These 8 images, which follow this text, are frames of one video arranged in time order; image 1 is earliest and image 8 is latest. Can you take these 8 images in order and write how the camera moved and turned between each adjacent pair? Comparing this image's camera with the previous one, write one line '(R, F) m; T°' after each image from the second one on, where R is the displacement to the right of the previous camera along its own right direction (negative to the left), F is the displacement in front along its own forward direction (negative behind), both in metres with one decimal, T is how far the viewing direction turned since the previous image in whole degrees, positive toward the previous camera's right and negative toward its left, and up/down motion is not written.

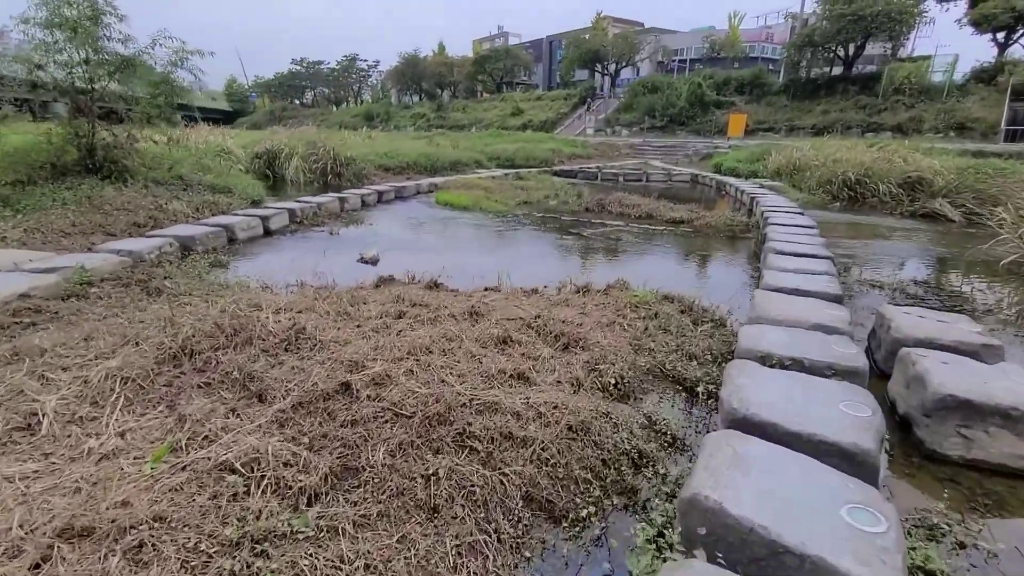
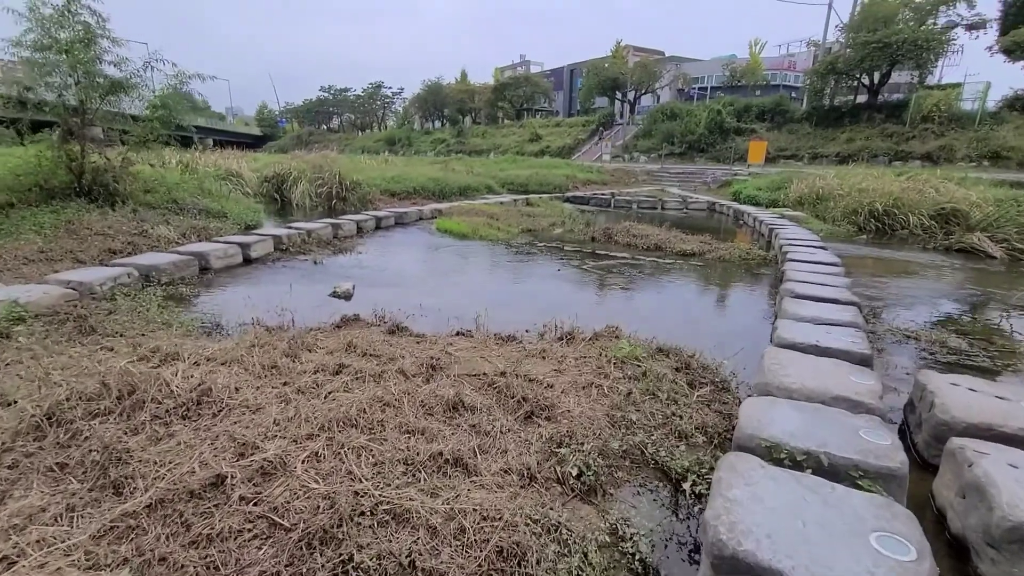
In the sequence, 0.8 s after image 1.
(+0.2, +0.4) m; -2°
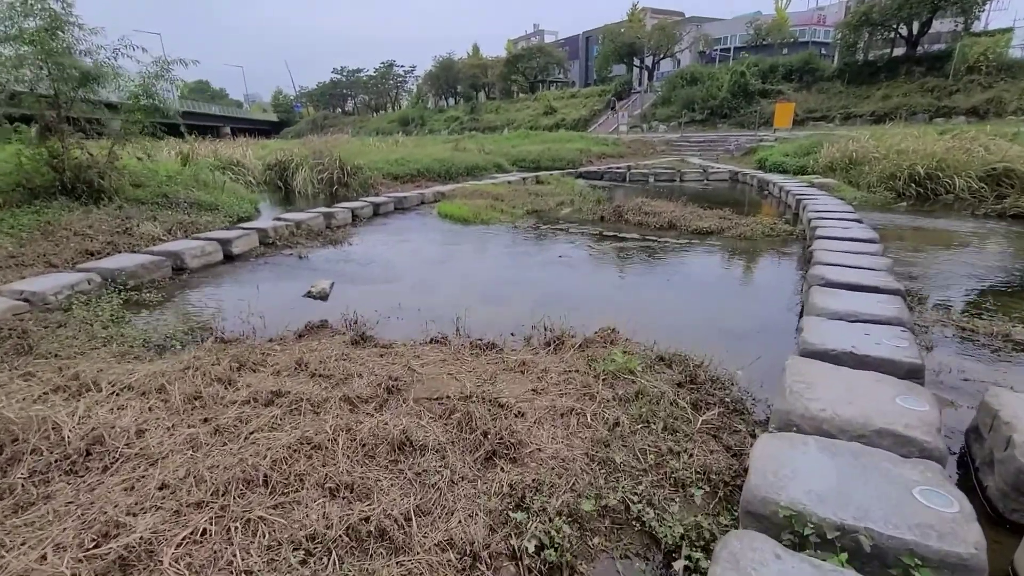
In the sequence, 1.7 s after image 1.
(+0.2, +0.4) m; -3°
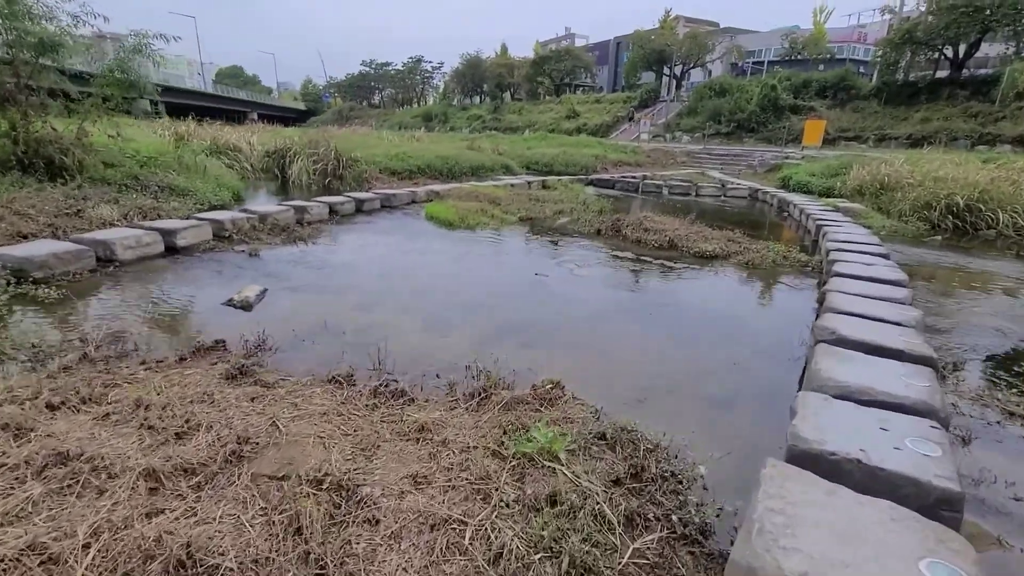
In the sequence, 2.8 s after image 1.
(+0.4, +0.5) m; -2°
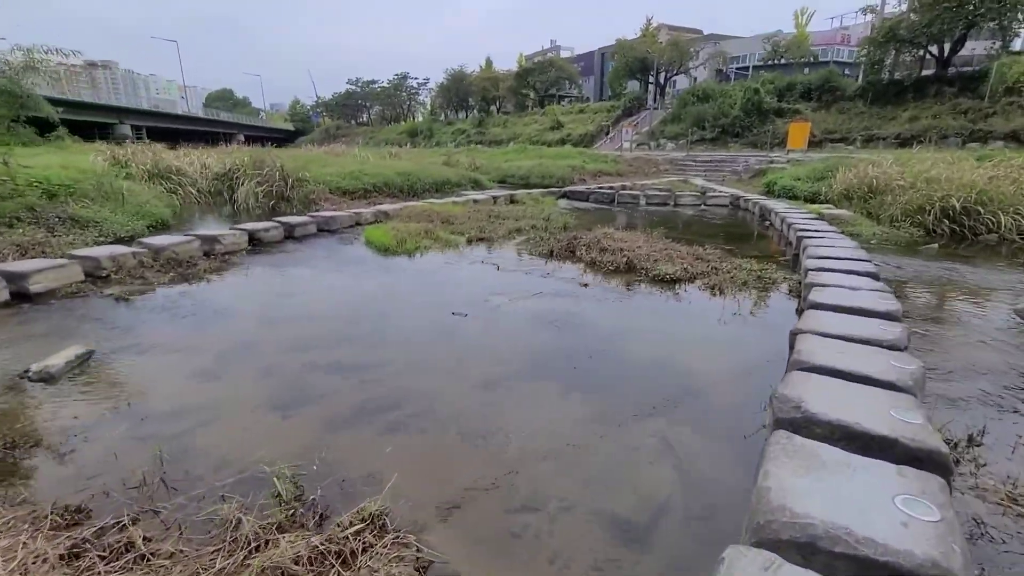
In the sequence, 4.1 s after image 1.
(+0.5, +0.6) m; 0°
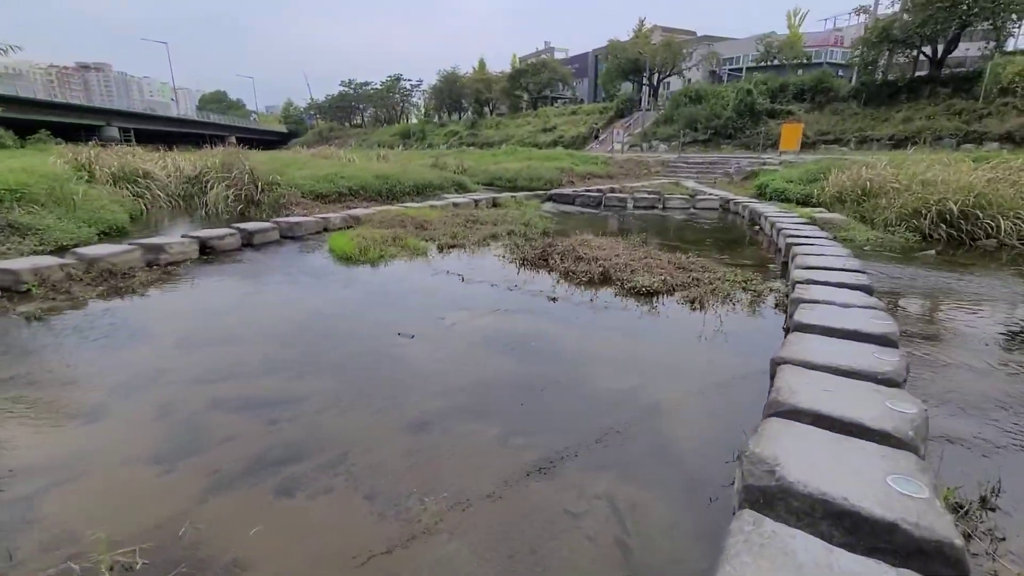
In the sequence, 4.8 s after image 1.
(+0.2, +0.3) m; 0°
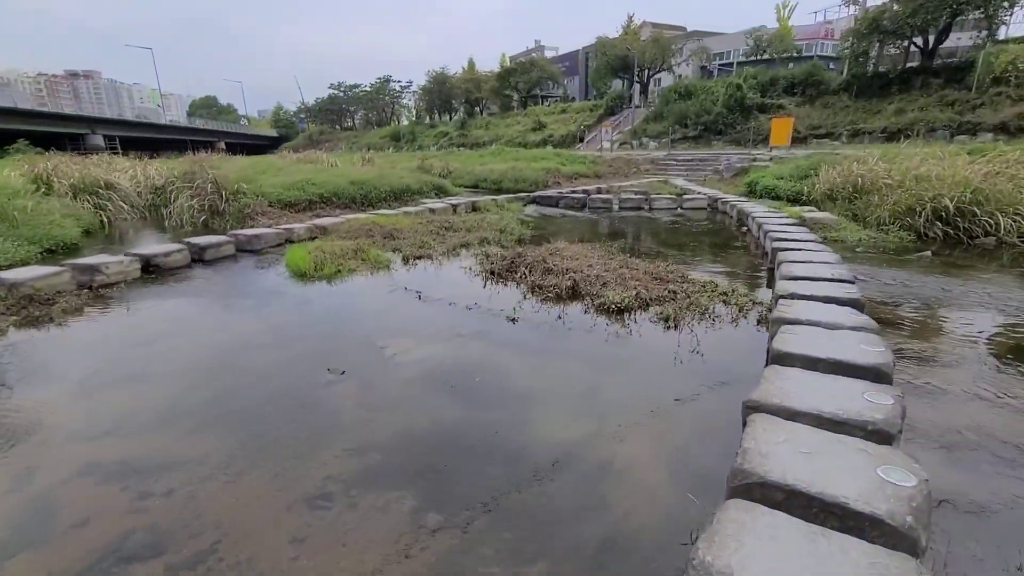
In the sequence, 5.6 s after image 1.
(+0.3, +0.3) m; 0°
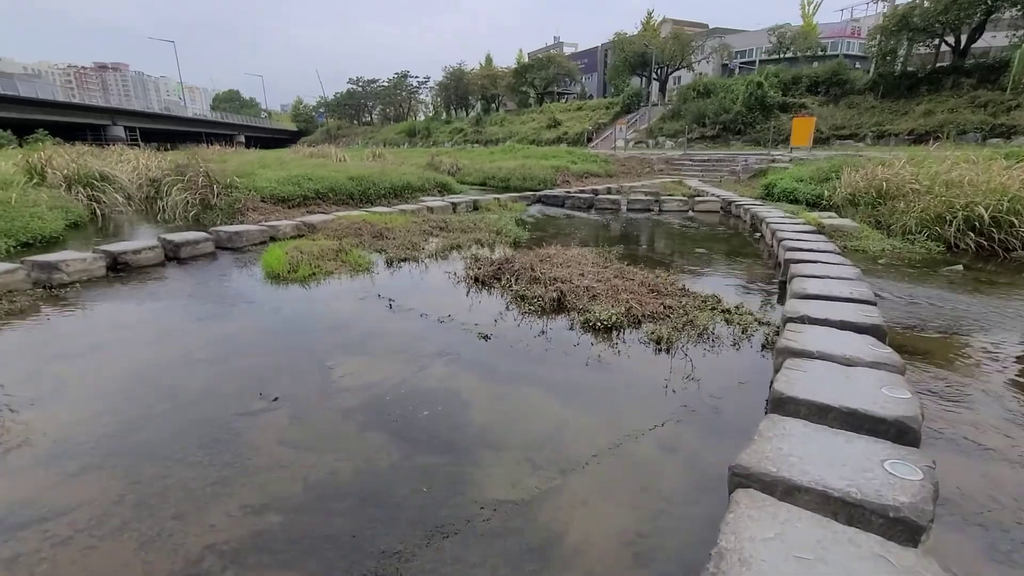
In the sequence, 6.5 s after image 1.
(+0.2, +0.3) m; -2°
